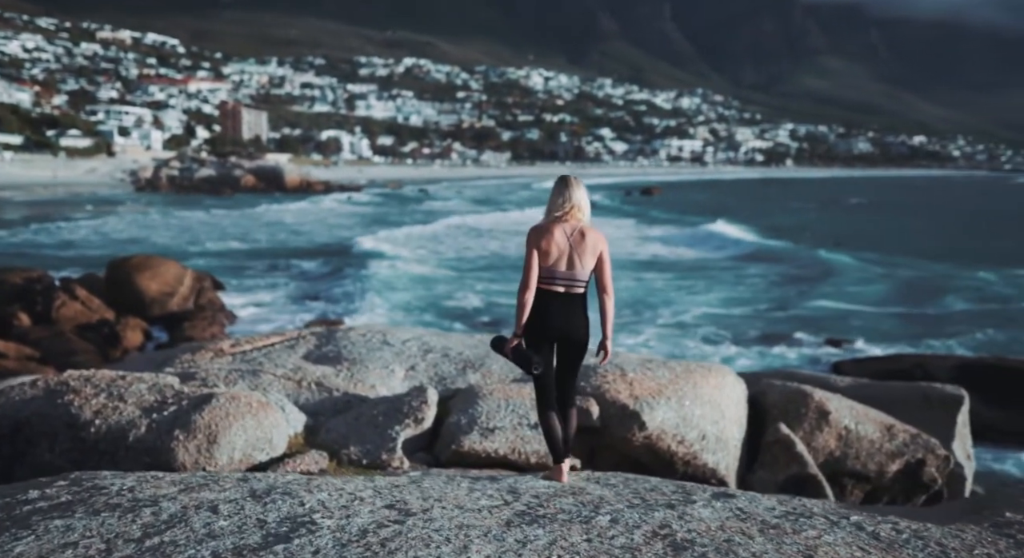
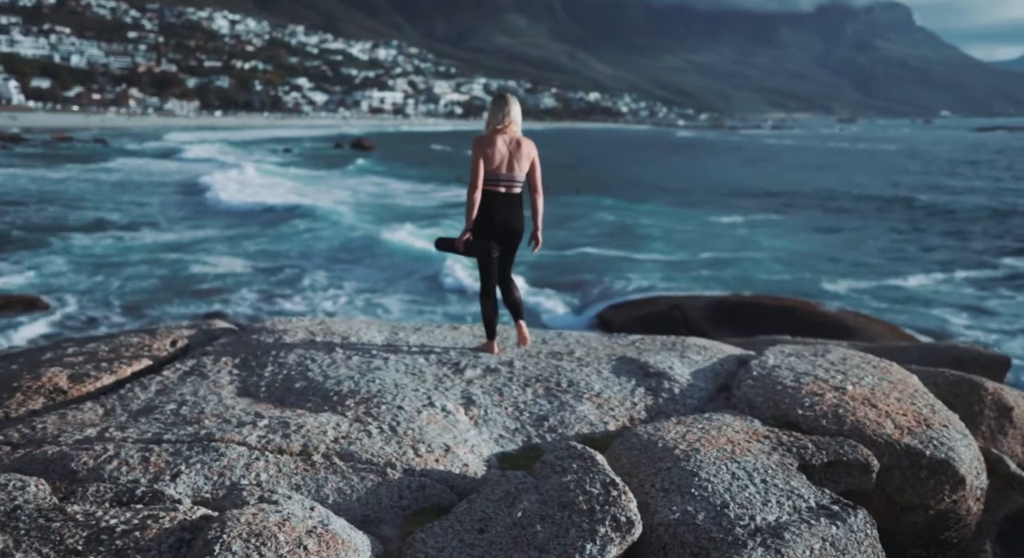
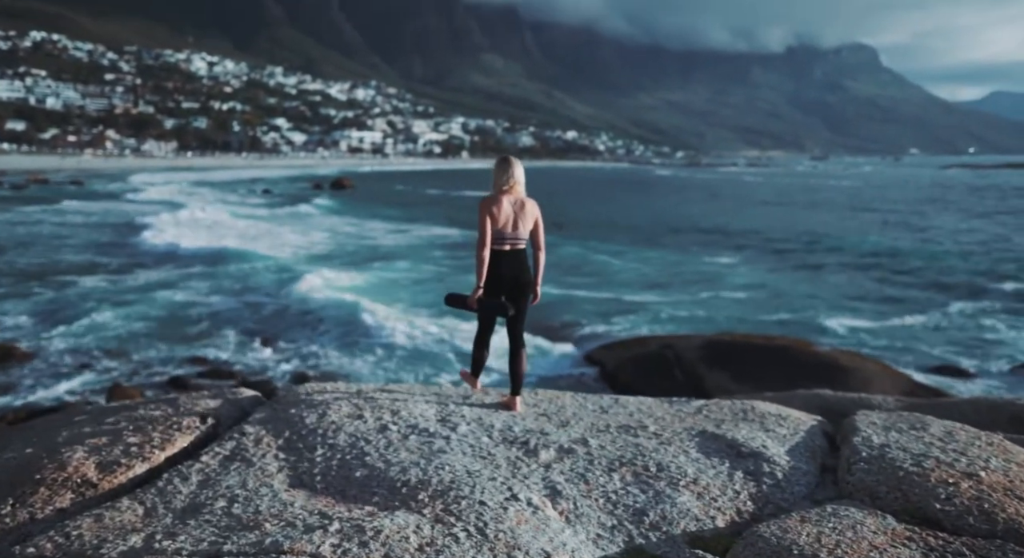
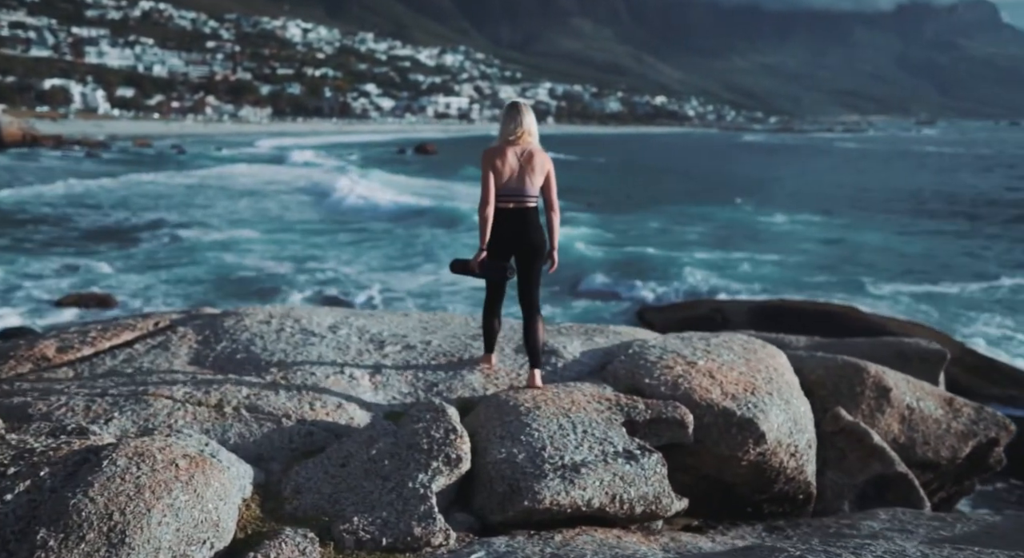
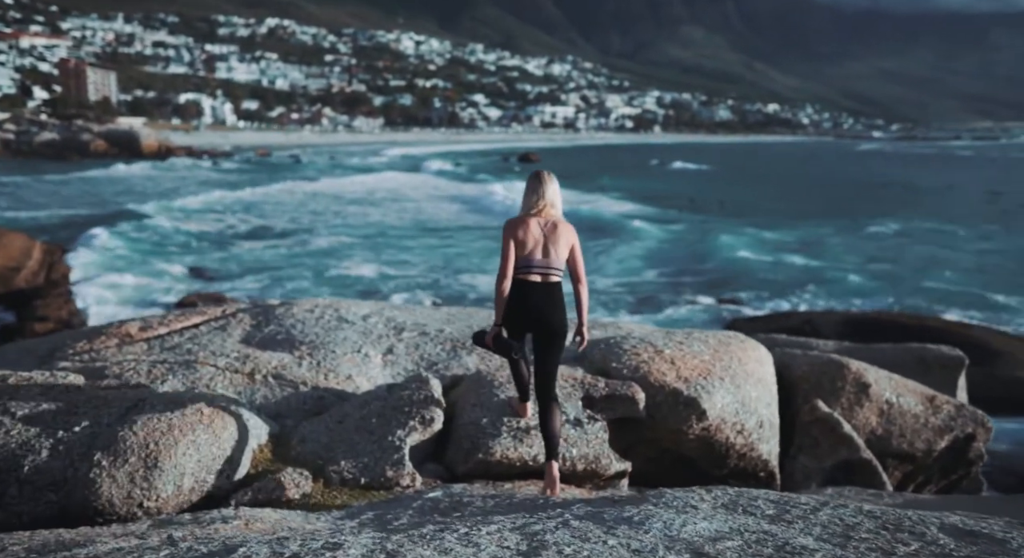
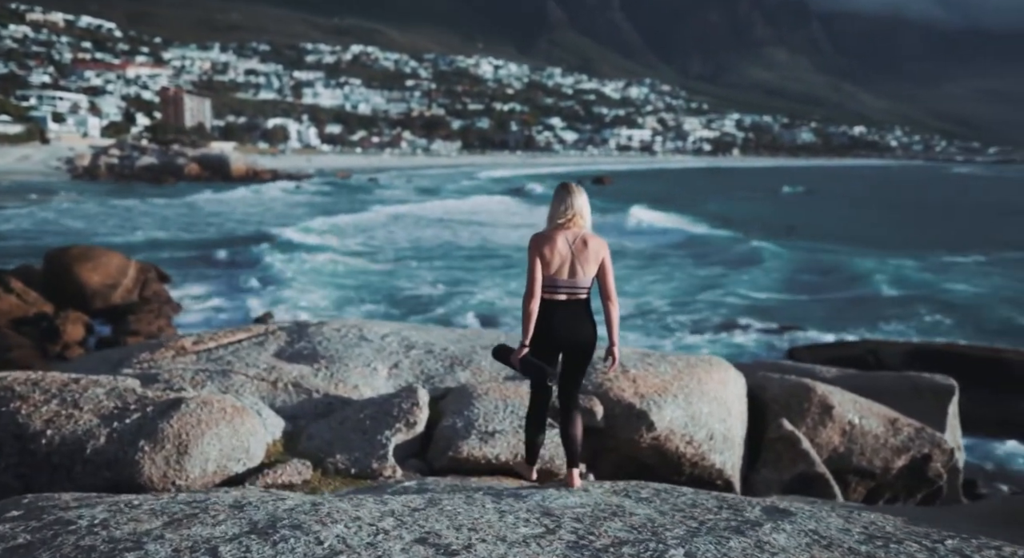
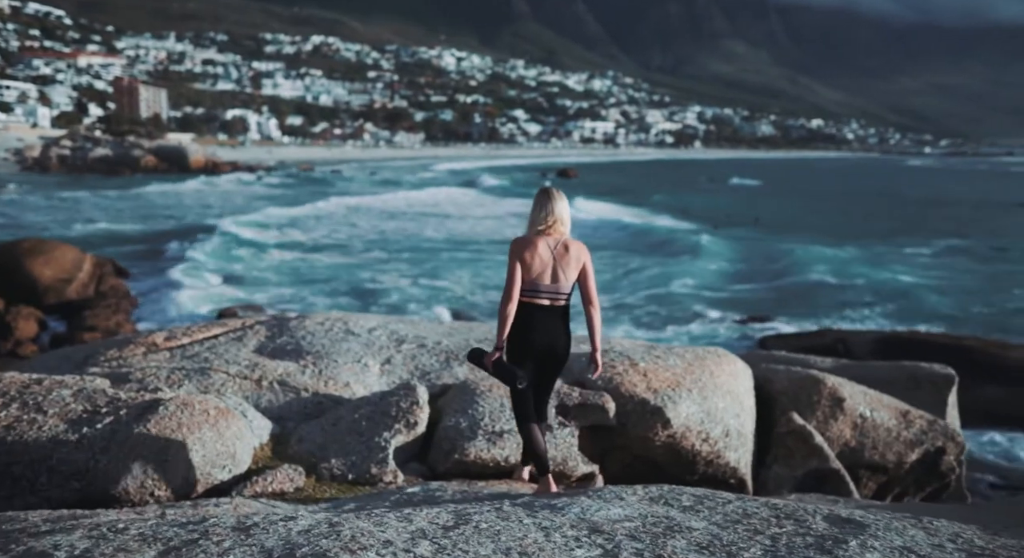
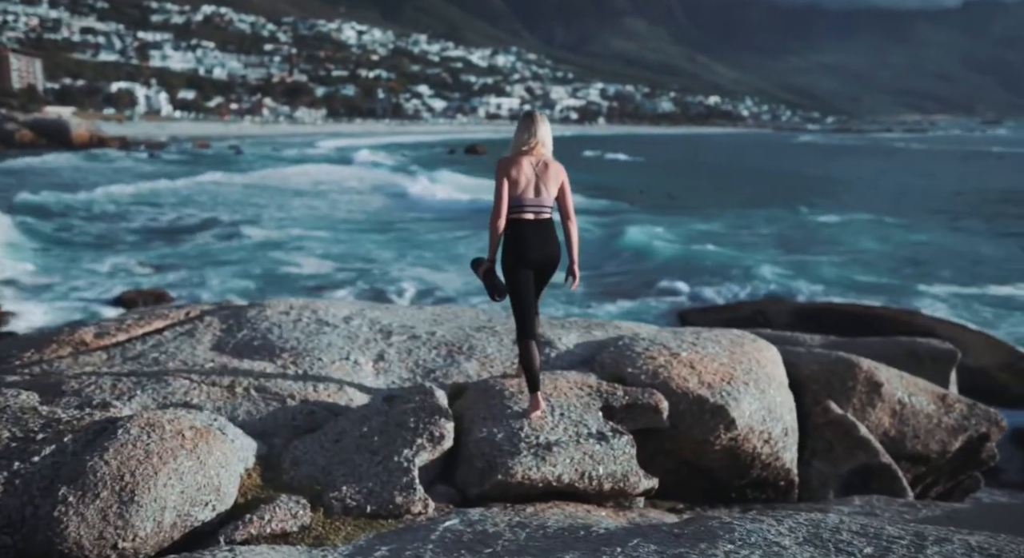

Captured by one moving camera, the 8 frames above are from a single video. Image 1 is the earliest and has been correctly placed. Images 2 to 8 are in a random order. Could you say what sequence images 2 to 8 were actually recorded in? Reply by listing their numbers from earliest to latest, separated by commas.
6, 7, 5, 8, 4, 2, 3
